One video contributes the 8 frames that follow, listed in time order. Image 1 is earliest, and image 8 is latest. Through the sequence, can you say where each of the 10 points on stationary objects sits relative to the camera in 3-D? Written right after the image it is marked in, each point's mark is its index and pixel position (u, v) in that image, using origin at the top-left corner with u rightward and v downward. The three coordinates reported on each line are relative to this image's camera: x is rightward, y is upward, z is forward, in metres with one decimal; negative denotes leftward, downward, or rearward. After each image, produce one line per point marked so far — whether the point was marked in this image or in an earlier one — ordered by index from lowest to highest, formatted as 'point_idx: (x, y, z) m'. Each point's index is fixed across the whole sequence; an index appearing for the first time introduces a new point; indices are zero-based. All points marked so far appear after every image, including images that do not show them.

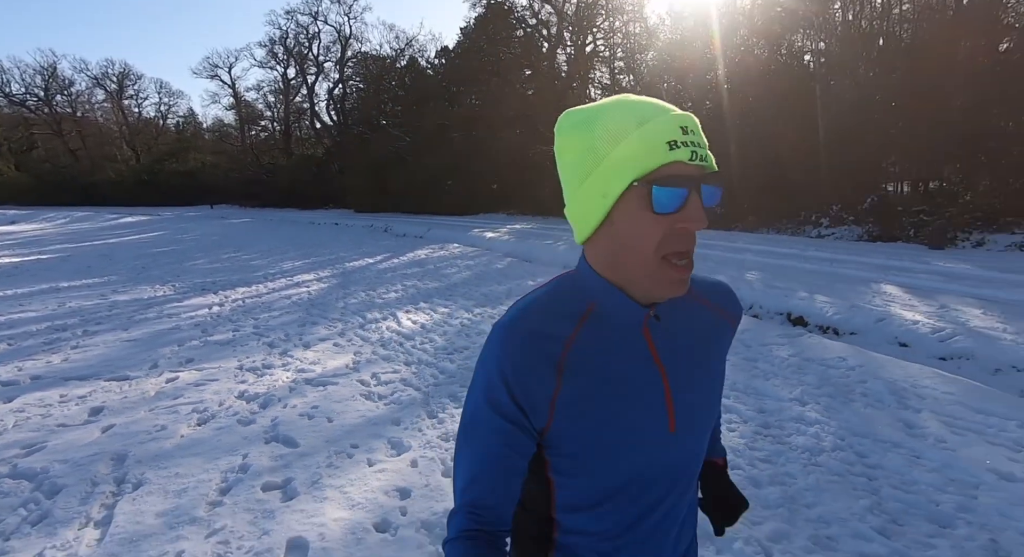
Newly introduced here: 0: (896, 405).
0: (+3.0, -1.0, +4.7) m
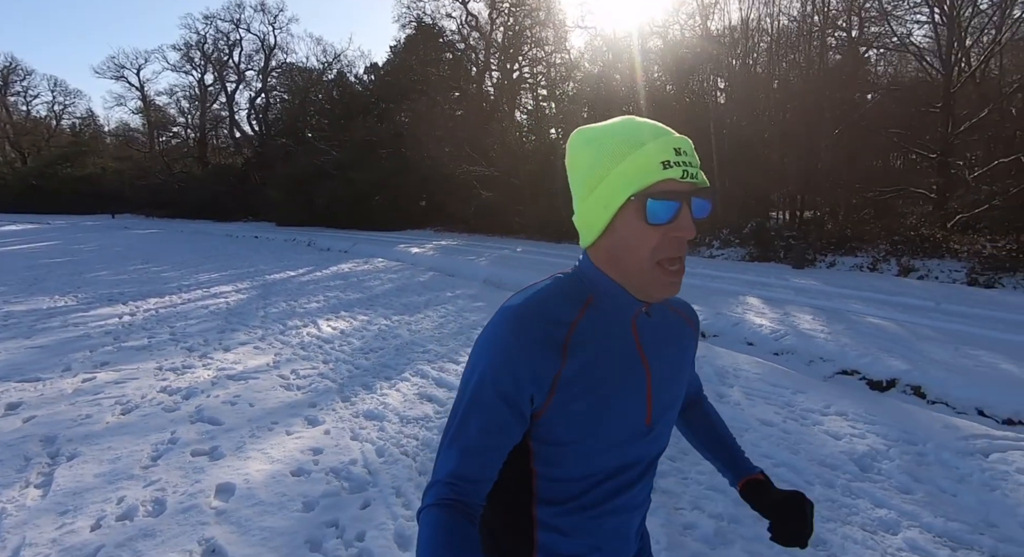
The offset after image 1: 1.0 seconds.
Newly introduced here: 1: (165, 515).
0: (+2.1, -1.0, +6.0) m
1: (-2.2, -1.5, +3.7) m
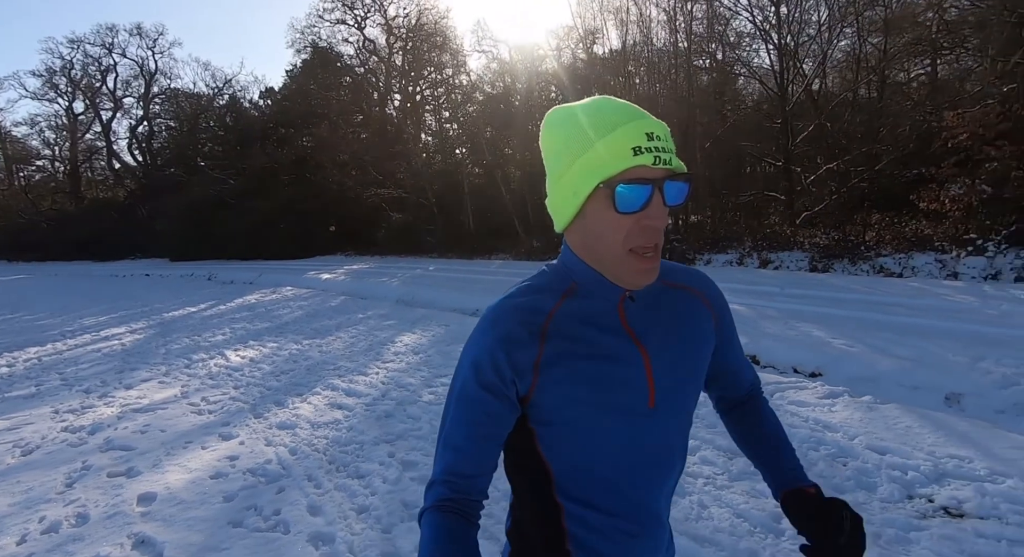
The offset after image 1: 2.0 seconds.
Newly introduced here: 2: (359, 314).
0: (+0.9, -1.0, +6.9) m
1: (-2.9, -1.7, +4.1) m
2: (-3.7, -0.9, +14.7) m
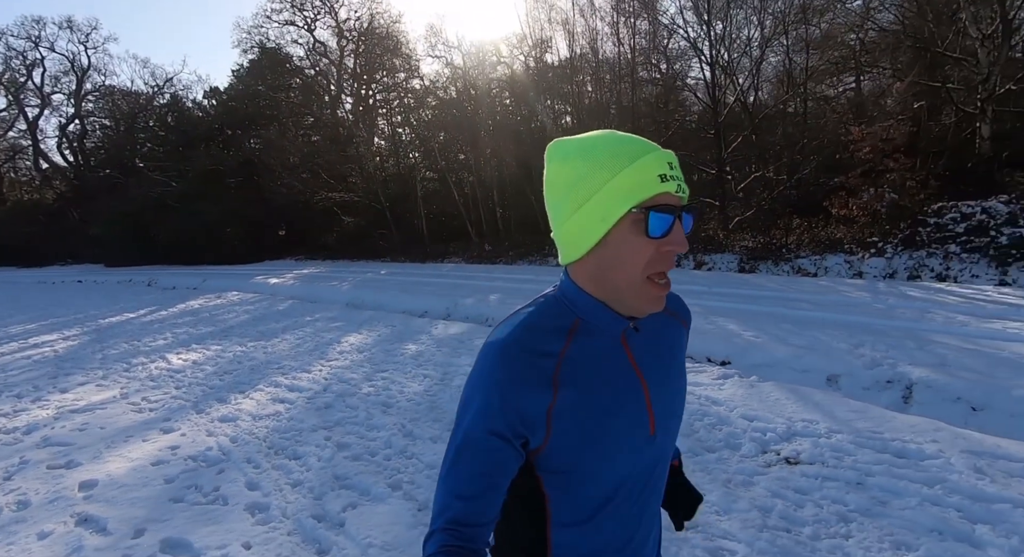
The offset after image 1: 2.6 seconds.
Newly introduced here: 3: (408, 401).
0: (+0.2, -1.0, +7.4) m
1: (-3.4, -1.6, +4.3) m
2: (-5.1, -0.9, +14.7) m
3: (-1.0, -1.2, +5.8) m
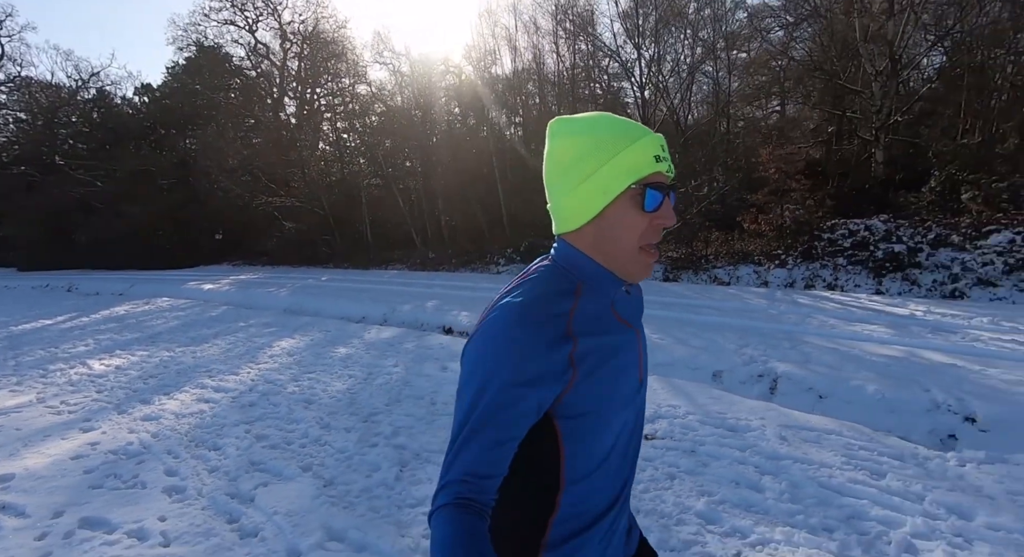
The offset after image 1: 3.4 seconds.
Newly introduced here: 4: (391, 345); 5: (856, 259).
0: (-0.8, -1.1, +7.8) m
1: (-4.2, -1.6, +4.4) m
2: (-6.7, -1.1, +14.7) m
3: (-1.9, -1.2, +6.1) m
4: (-2.0, -1.1, +10.0) m
5: (+6.5, +0.4, +11.2) m
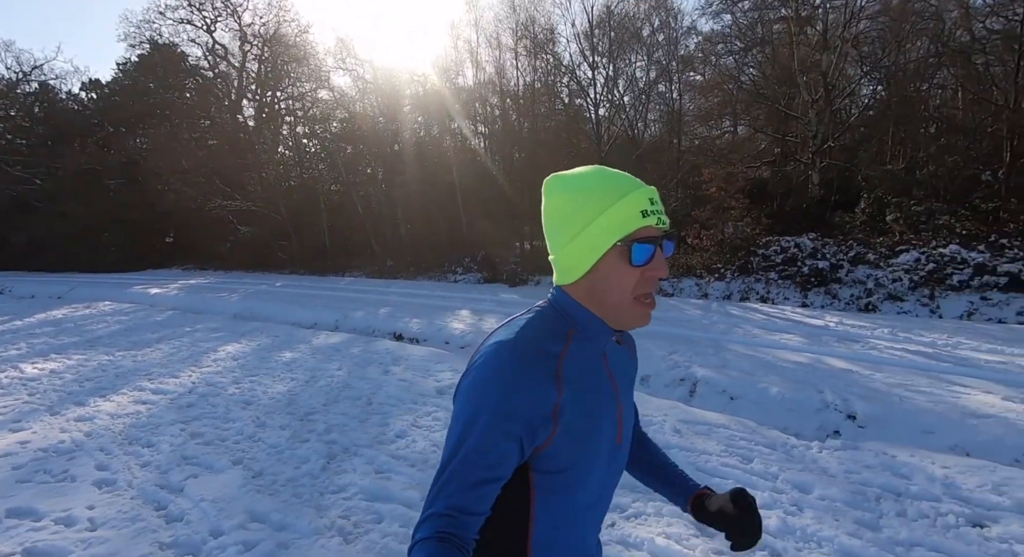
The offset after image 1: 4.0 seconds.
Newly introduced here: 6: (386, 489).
0: (-1.6, -1.1, +8.0) m
1: (-4.7, -1.6, +4.3) m
2: (-8.0, -1.1, +14.4) m
3: (-2.6, -1.3, +6.3) m
4: (-3.0, -1.2, +10.1) m
5: (+5.5, +0.1, +11.9) m
6: (-0.7, -1.2, +3.4) m
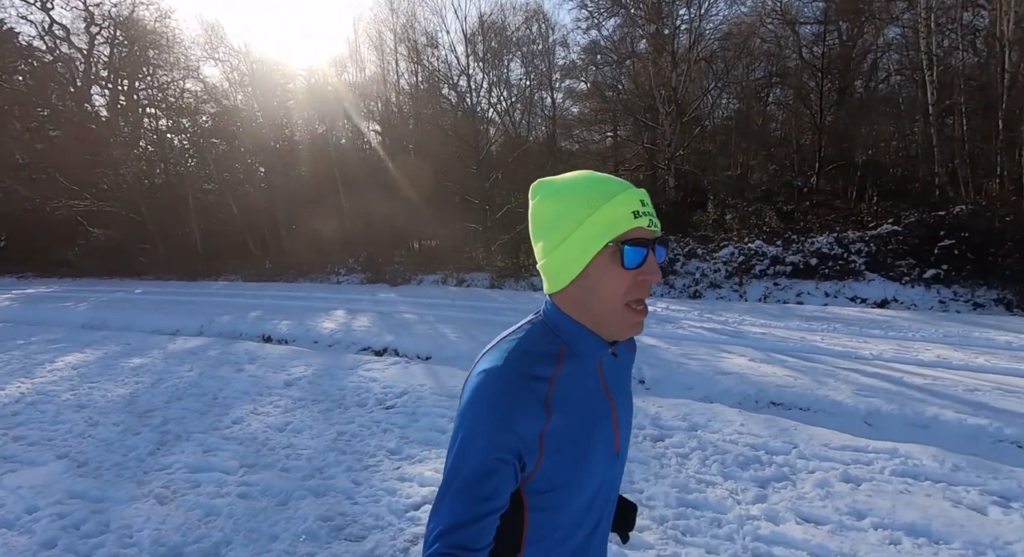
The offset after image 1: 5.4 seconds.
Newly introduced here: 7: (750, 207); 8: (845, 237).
0: (-3.6, -1.1, +8.0) m
1: (-5.9, -1.6, +3.8) m
2: (-11.0, -1.3, +13.2) m
3: (-4.2, -1.3, +6.1) m
4: (-5.3, -1.3, +9.9) m
5: (+2.7, +0.2, +13.2) m
6: (-1.9, -1.1, +3.7) m
7: (+6.0, +1.9, +15.4) m
8: (+6.1, +0.8, +10.8) m
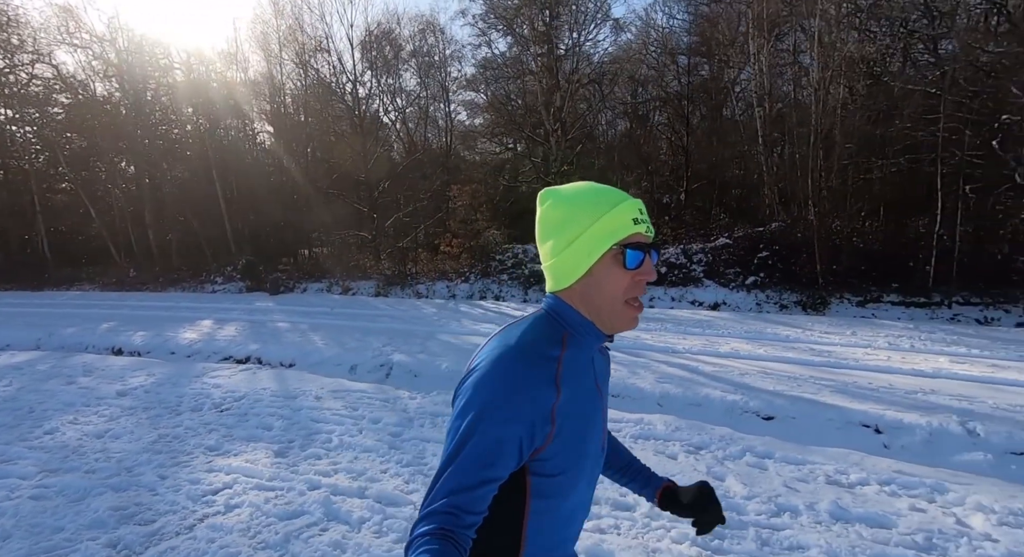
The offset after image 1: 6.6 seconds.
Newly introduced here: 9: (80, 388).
0: (-5.4, -1.2, +7.4) m
1: (-6.9, -1.6, +2.9) m
2: (-13.6, -1.4, +11.2) m
3: (-5.6, -1.3, +5.5) m
4: (-7.4, -1.3, +9.0) m
5: (-0.2, +0.1, +13.7) m
6: (-2.9, -1.1, +3.5) m
7: (+2.7, +1.7, +16.4) m
8: (+3.6, +0.6, +12.0) m
9: (-4.5, -1.1, +6.2) m
